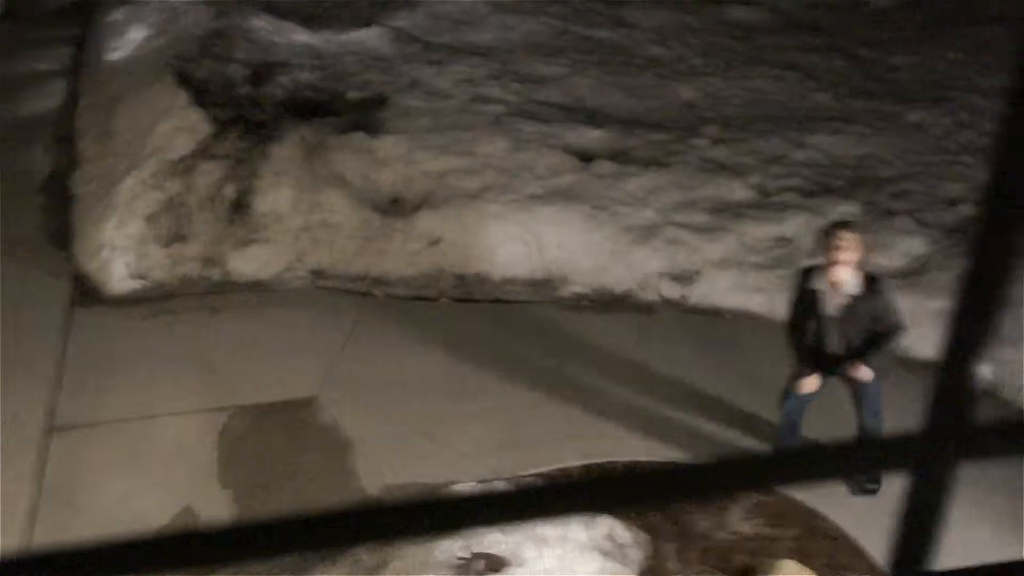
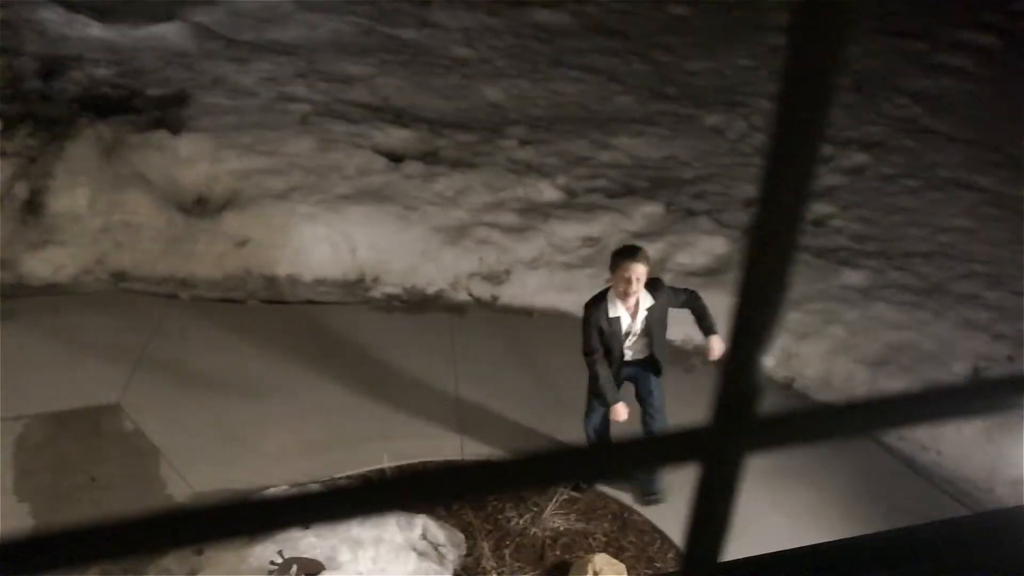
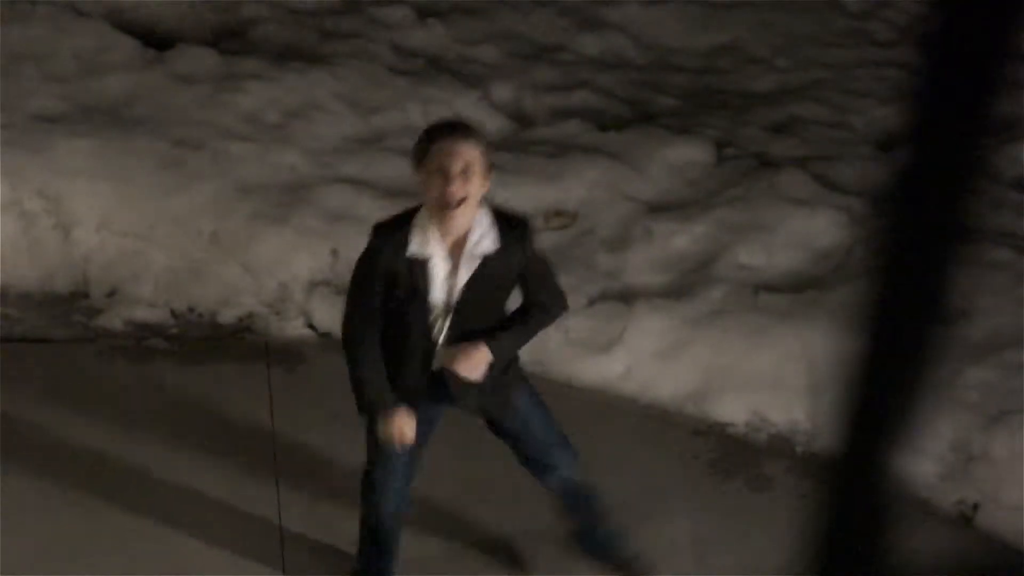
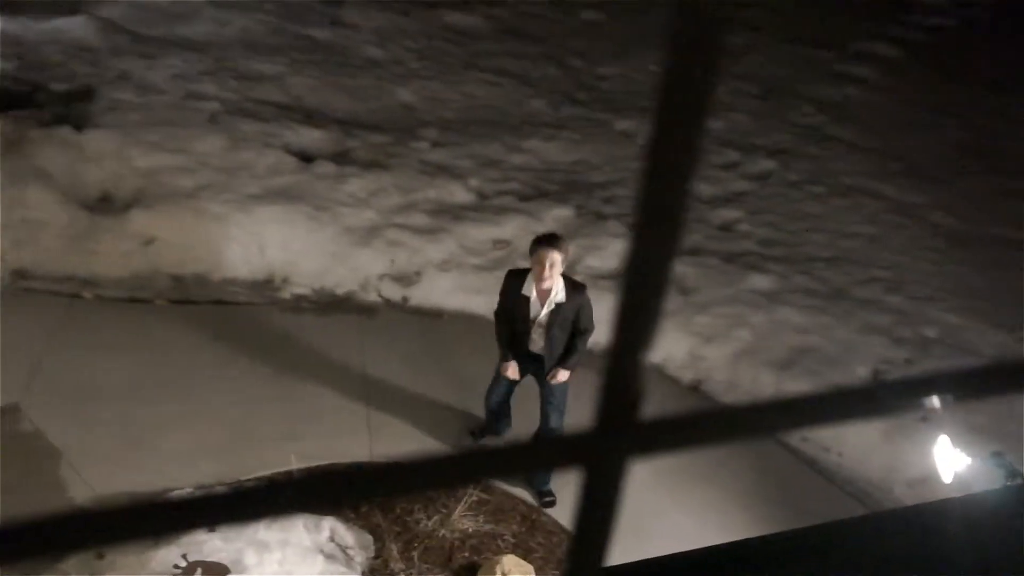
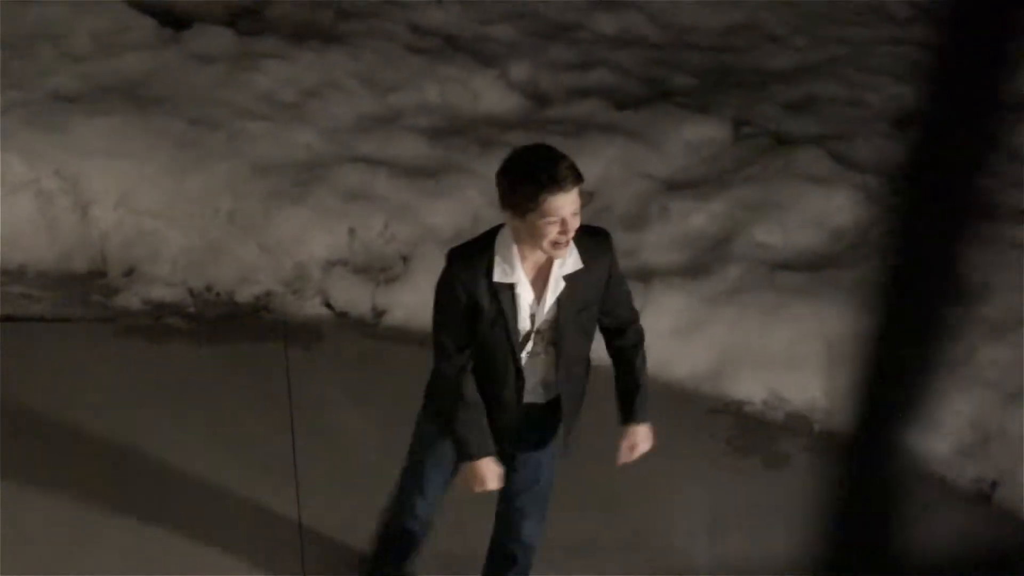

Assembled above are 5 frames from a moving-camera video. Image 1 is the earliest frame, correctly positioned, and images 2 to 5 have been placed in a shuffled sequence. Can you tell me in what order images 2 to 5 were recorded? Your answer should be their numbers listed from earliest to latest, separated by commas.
2, 4, 3, 5
